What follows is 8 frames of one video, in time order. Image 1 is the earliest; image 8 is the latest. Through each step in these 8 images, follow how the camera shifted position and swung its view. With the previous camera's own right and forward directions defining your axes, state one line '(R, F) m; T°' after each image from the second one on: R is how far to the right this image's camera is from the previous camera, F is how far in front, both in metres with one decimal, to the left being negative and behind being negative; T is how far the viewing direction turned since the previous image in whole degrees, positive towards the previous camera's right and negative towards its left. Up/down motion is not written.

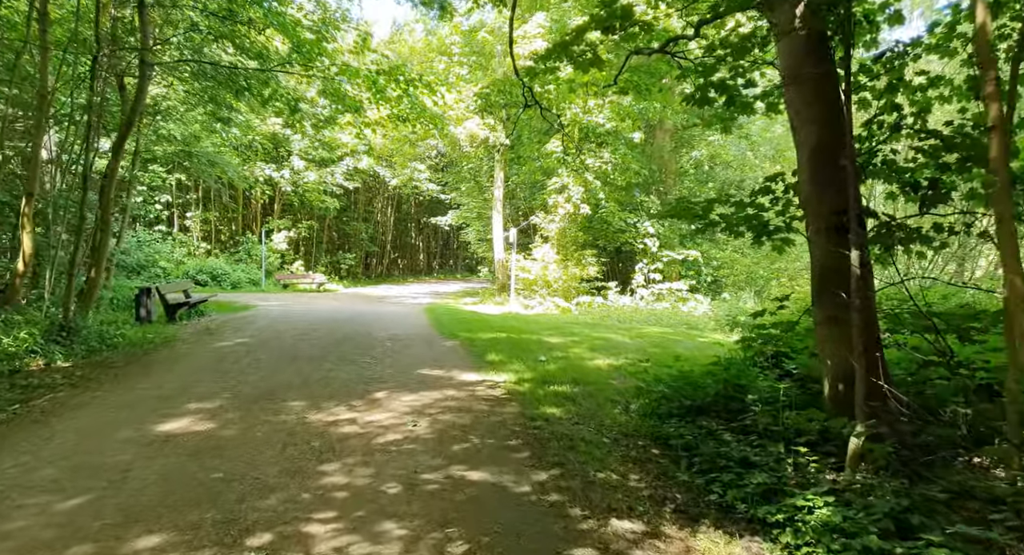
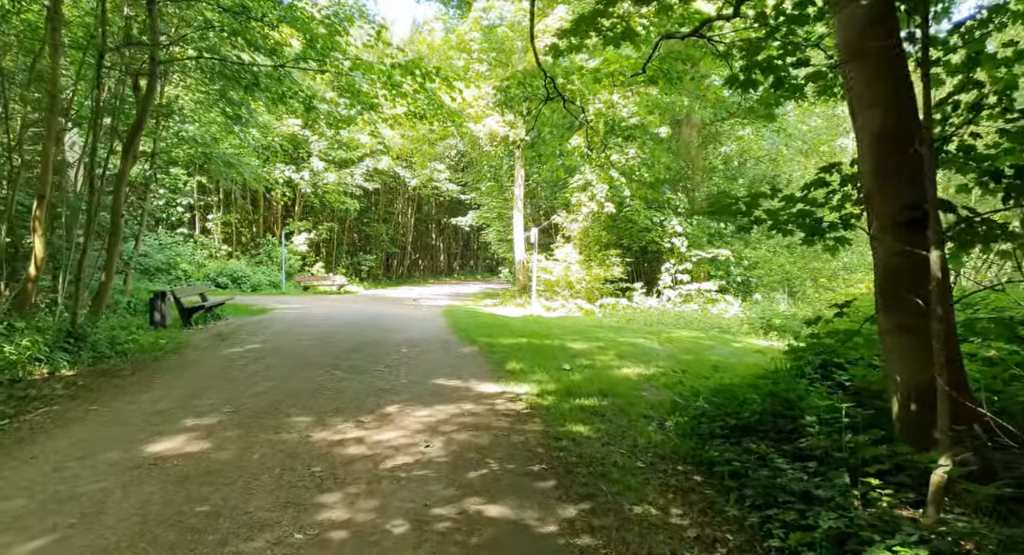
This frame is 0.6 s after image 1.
(0.0, +0.5) m; -2°
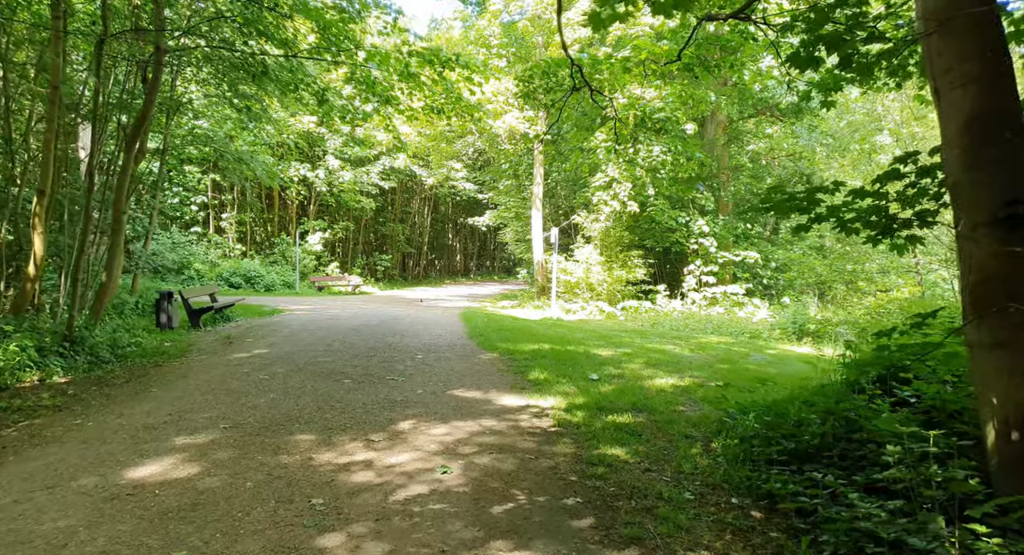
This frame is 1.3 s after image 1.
(-0.1, +0.6) m; -1°
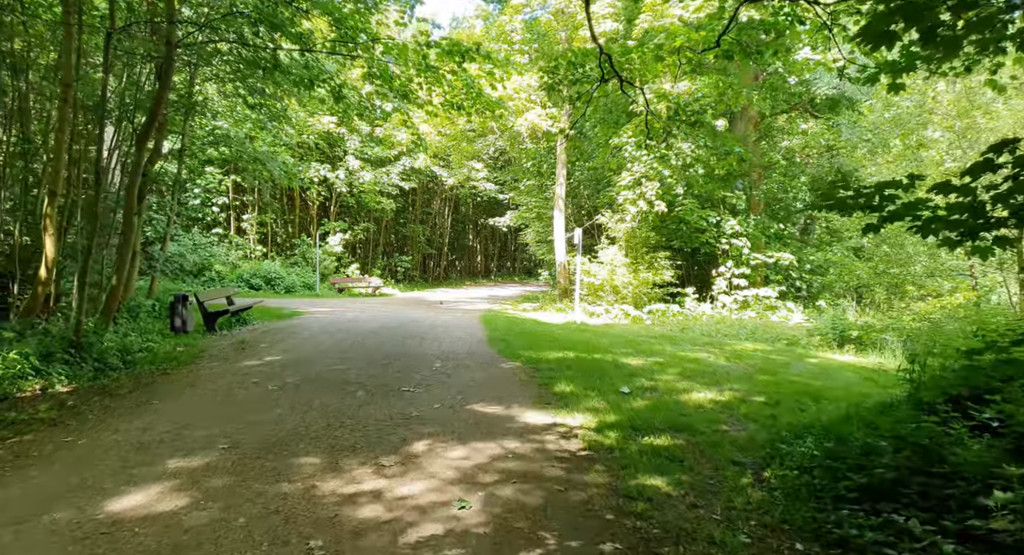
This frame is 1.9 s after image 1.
(0.0, +0.5) m; -2°
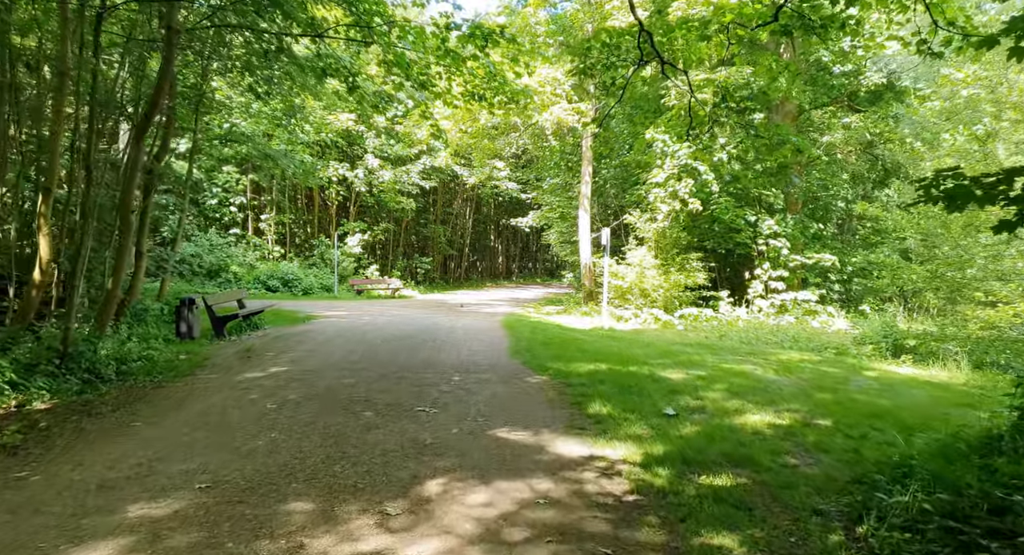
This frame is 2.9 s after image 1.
(-0.1, +0.8) m; -2°
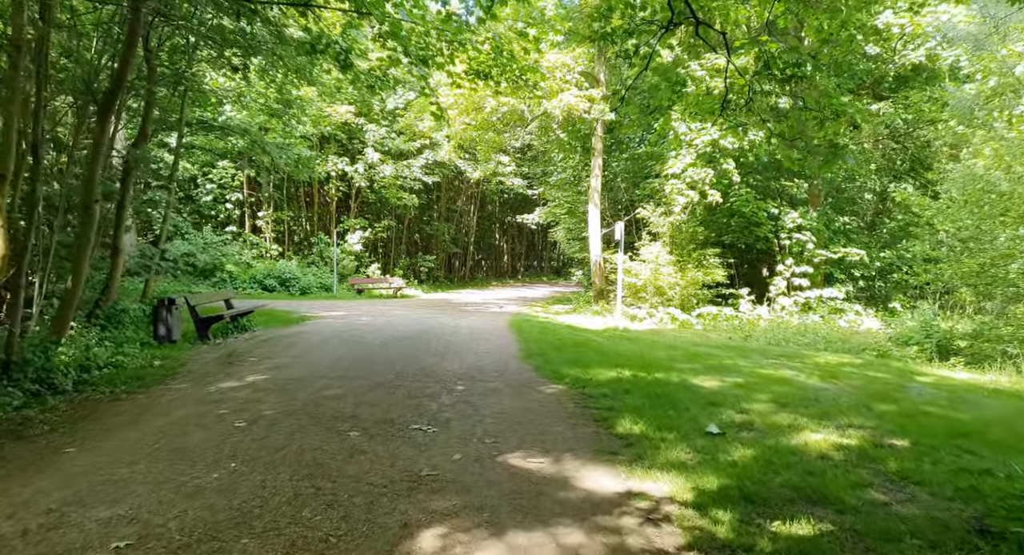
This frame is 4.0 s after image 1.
(-0.1, +1.0) m; 0°
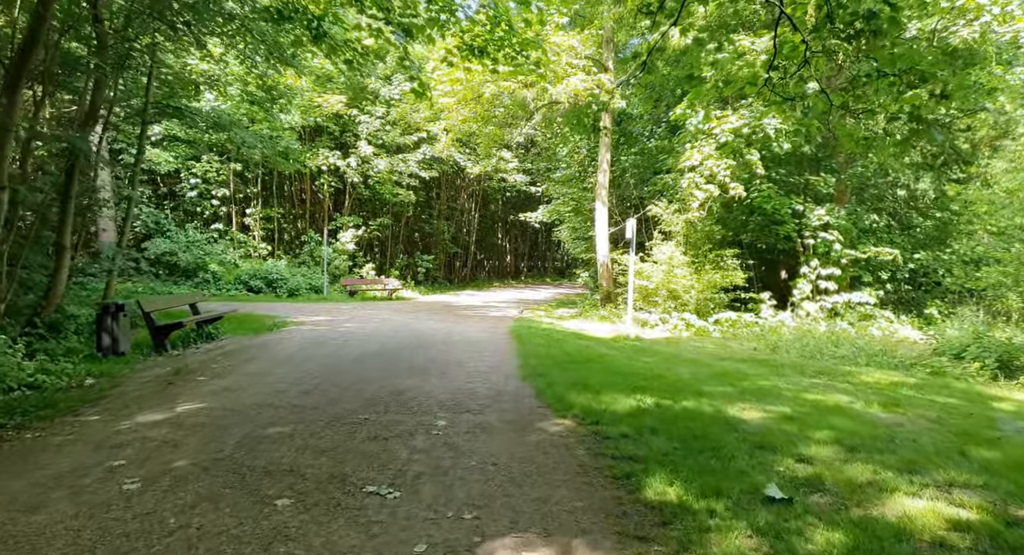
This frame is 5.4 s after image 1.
(+0.1, +1.4) m; 0°
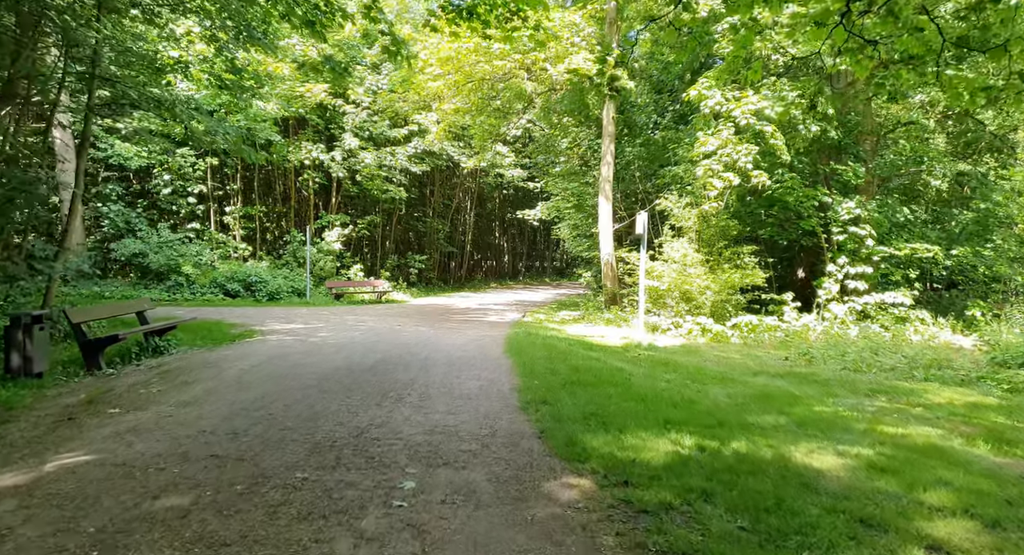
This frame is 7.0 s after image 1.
(0.0, +1.5) m; 0°
